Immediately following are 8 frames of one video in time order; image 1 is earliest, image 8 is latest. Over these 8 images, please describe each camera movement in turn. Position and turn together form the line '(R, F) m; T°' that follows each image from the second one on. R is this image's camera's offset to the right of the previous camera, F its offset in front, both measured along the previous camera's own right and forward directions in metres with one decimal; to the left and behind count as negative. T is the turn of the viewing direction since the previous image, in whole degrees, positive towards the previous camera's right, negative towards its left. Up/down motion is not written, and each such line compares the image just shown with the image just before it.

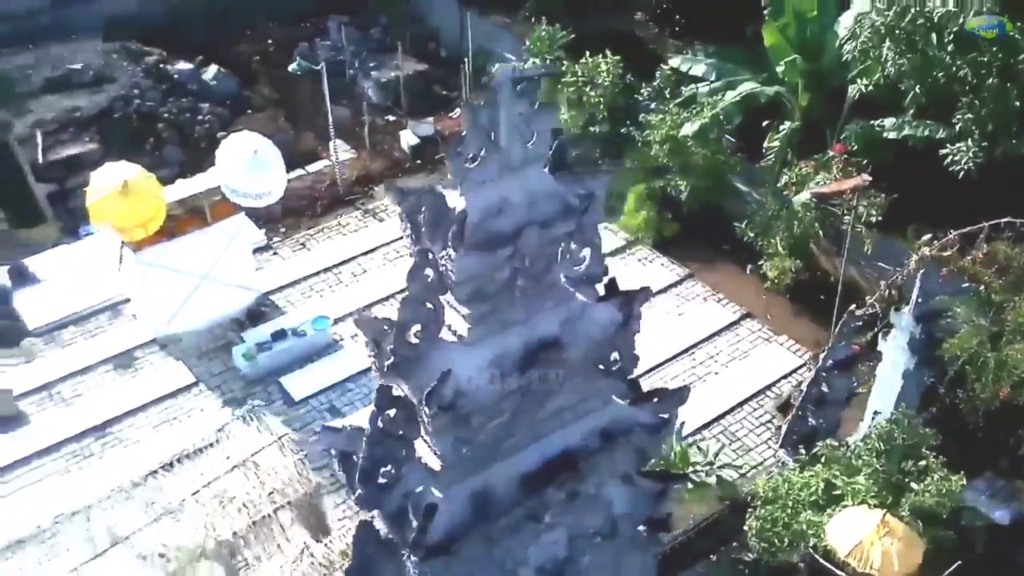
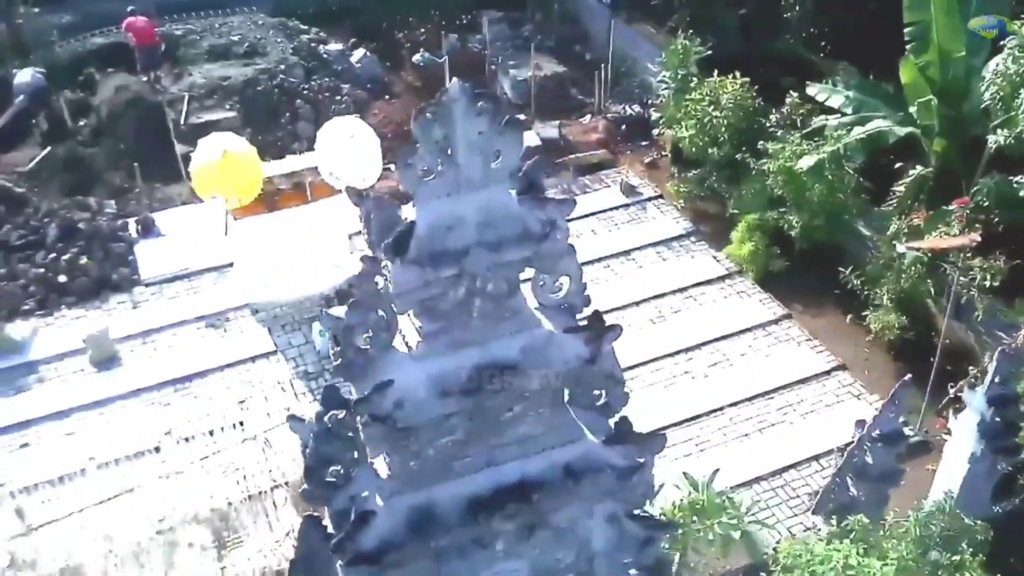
(+1.1, +0.2) m; -10°
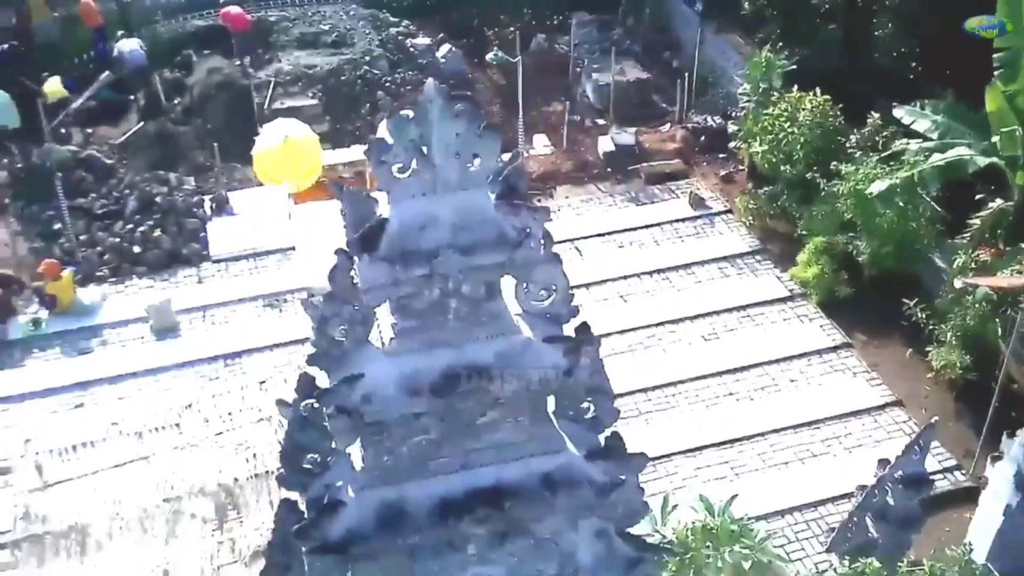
(+0.6, +0.1) m; -6°
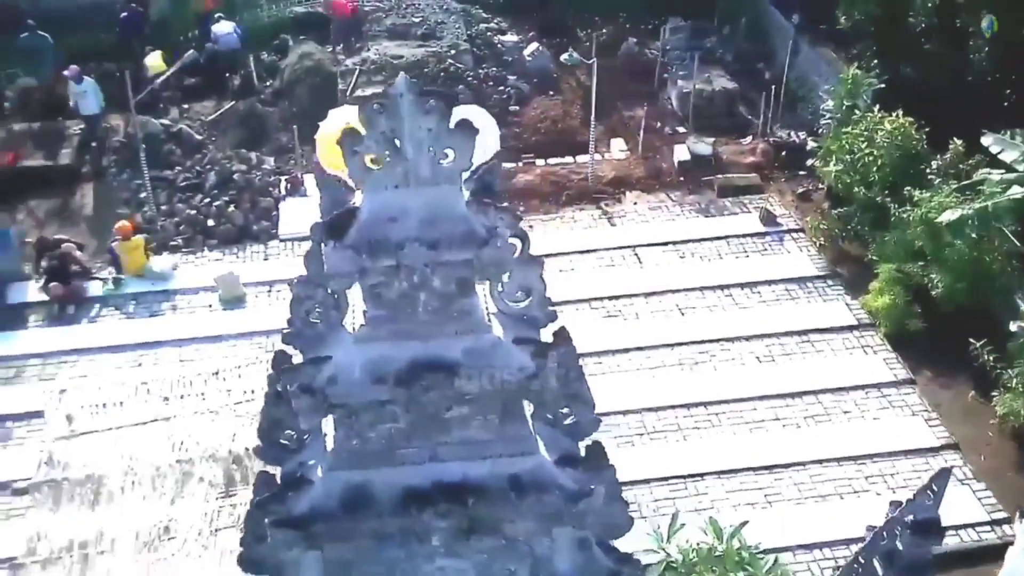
(+0.7, 0.0) m; -6°
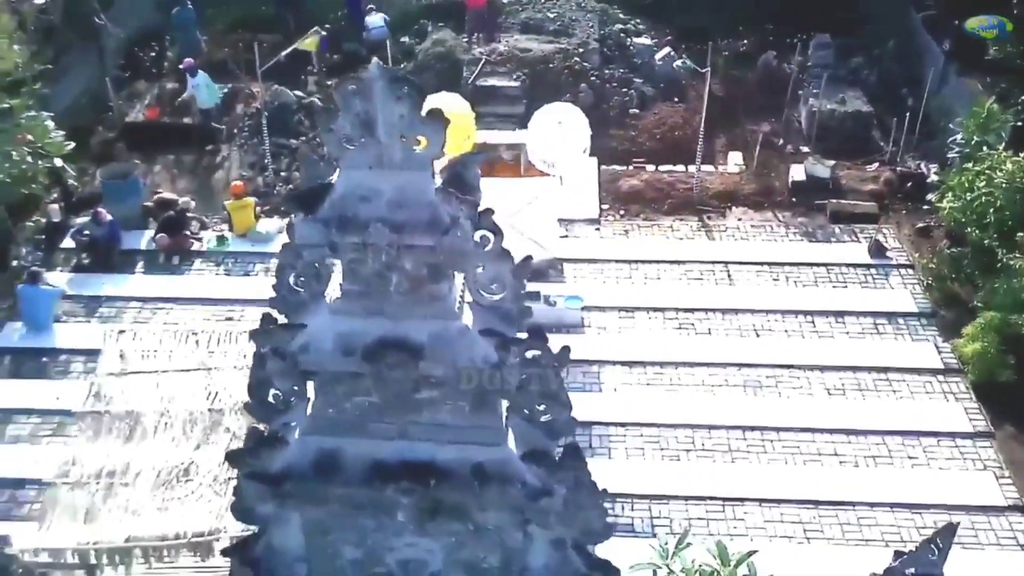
(+1.0, 0.0) m; -9°
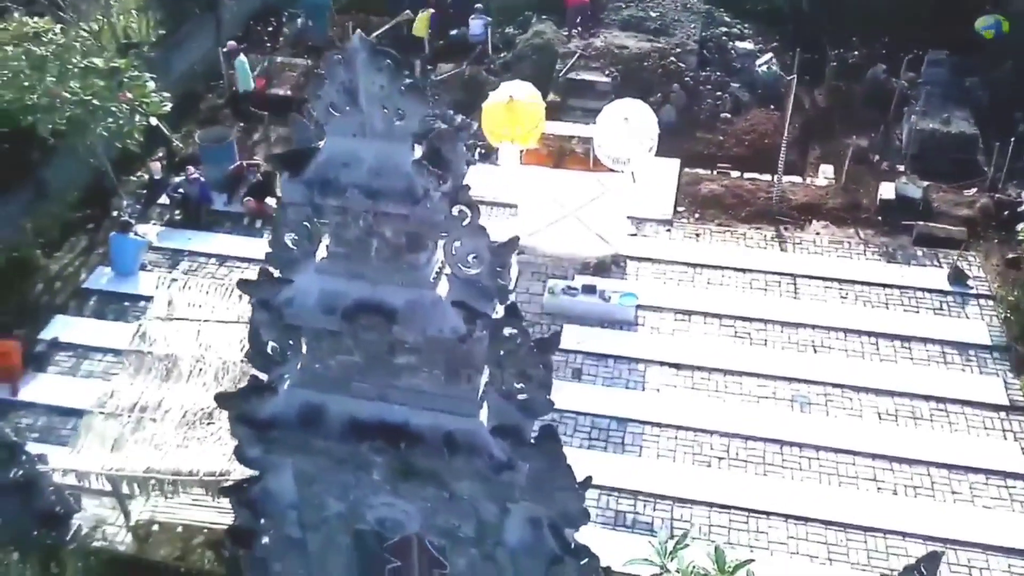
(+0.8, -0.1) m; -7°
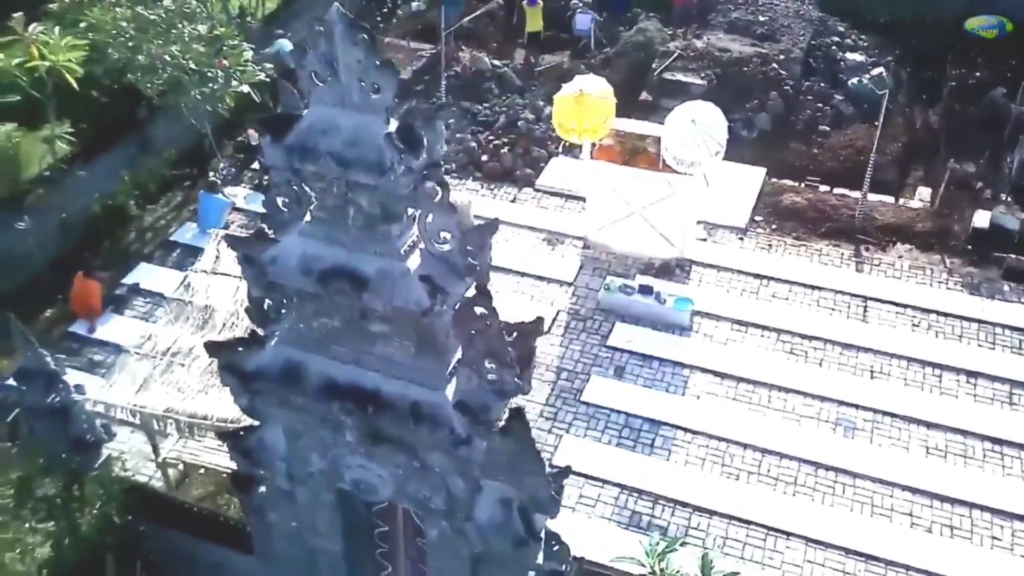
(+0.9, 0.0) m; -8°
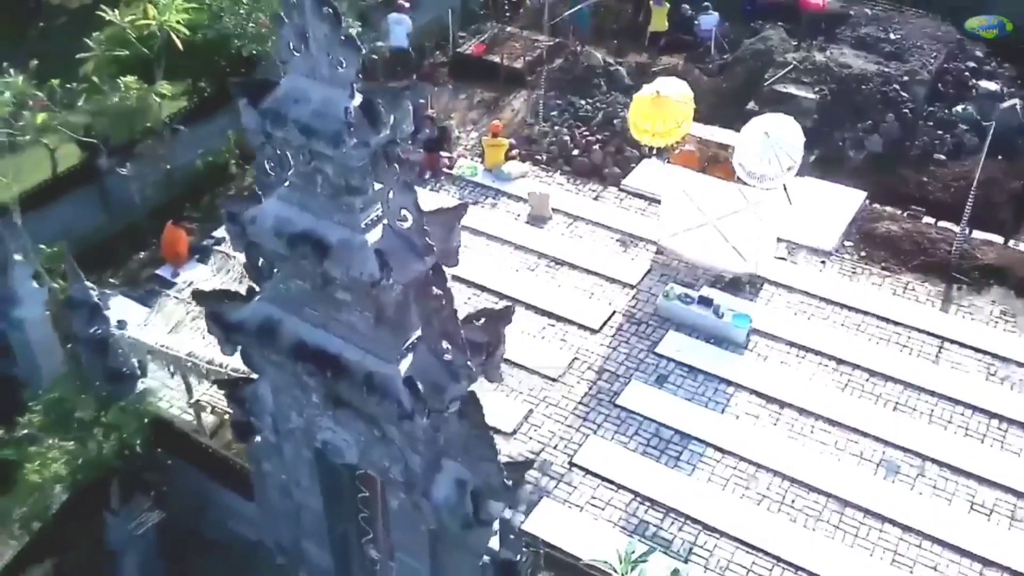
(+1.2, 0.0) m; -9°
